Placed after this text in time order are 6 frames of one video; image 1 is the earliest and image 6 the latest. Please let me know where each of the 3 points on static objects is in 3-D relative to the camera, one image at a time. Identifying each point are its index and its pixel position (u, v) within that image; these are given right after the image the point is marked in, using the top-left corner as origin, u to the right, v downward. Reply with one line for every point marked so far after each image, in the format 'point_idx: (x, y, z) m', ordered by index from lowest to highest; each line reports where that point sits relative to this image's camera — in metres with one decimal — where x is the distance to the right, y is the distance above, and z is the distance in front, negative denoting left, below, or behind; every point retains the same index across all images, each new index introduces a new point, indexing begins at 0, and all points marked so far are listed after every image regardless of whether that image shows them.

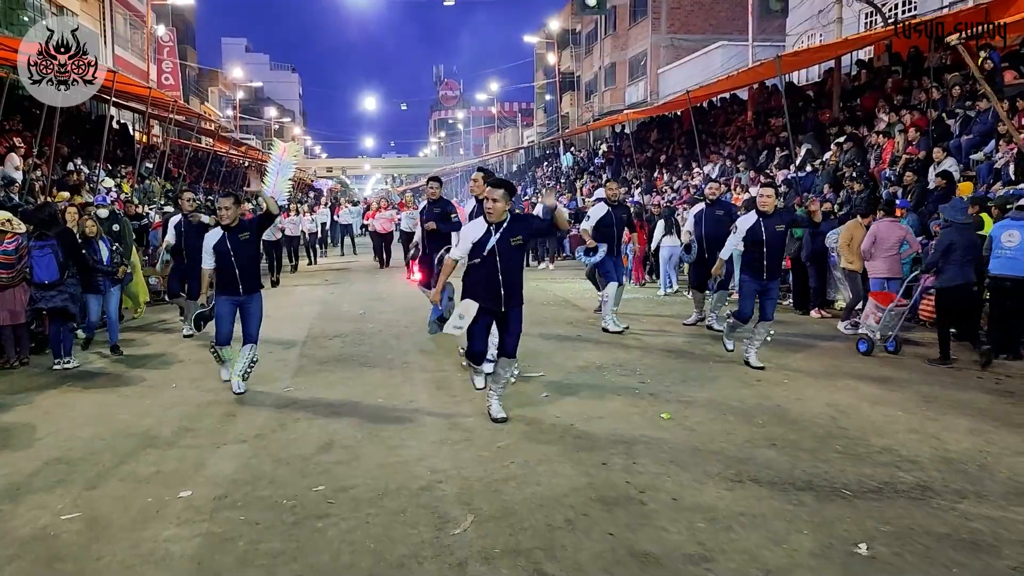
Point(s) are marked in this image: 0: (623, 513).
0: (+0.5, -1.0, +3.9) m
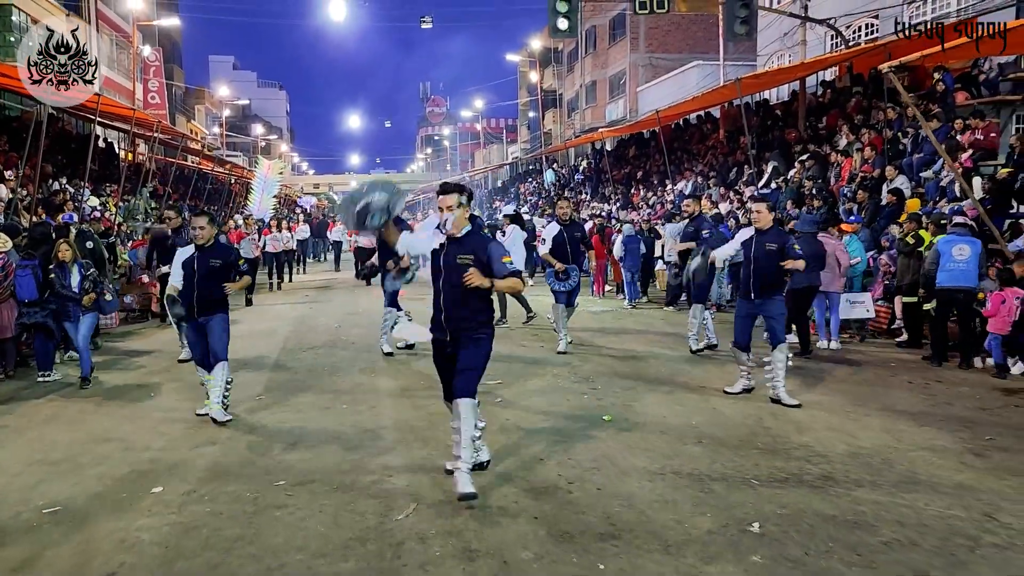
0: (+0.2, -1.1, +4.3) m
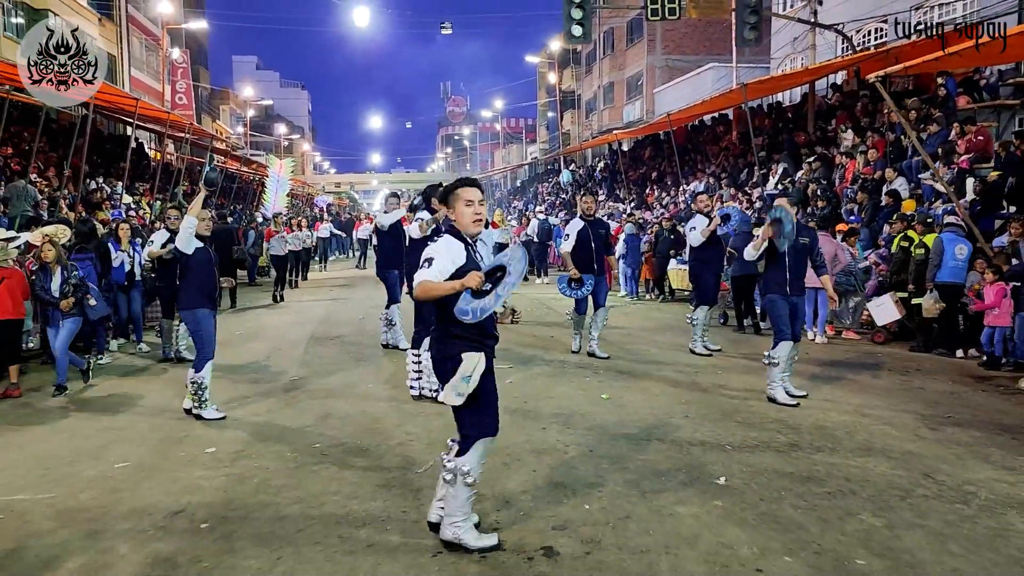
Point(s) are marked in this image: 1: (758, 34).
0: (+0.2, -1.0, +5.0) m
1: (+5.1, +5.3, +16.9) m
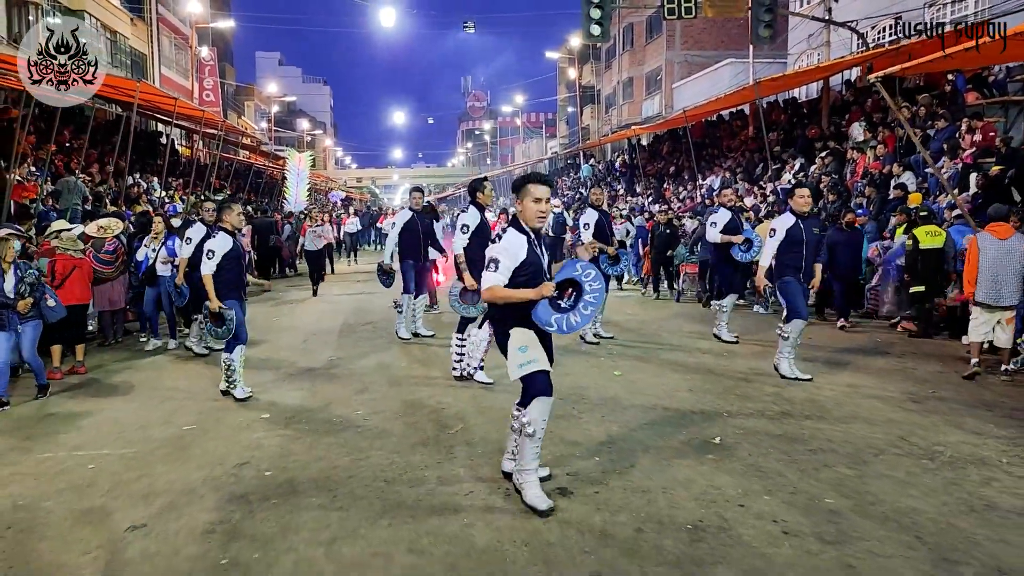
0: (+0.4, -0.9, +5.6) m
1: (+5.5, +5.4, +17.4) m
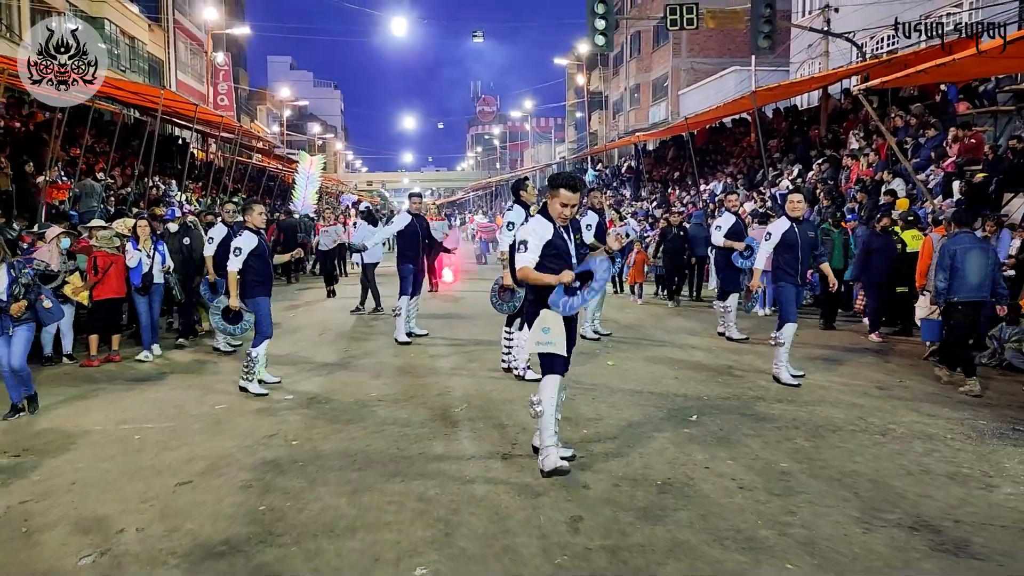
0: (+0.4, -0.9, +6.3) m
1: (+5.7, +5.4, +18.0) m
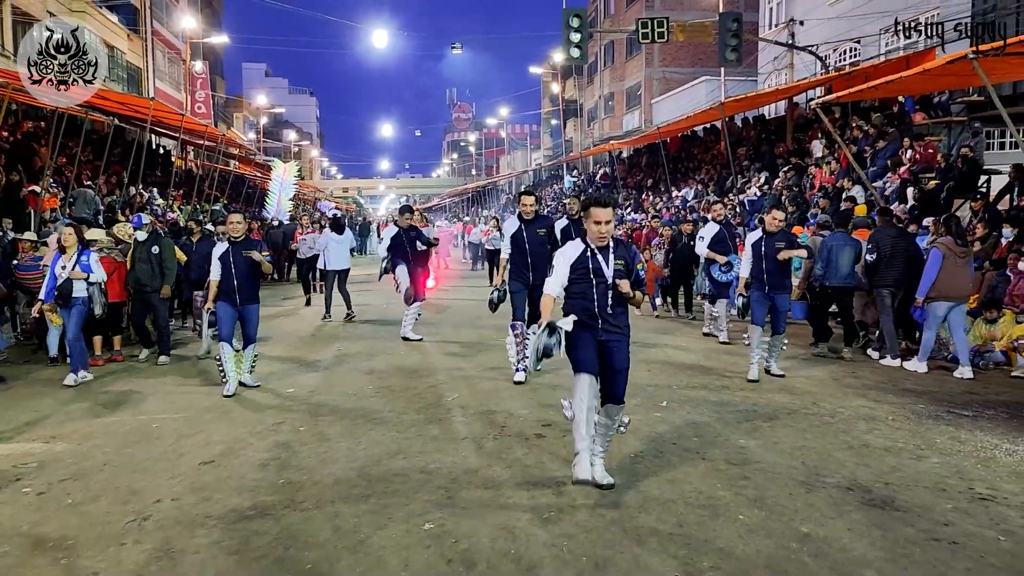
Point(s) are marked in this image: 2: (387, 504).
0: (+0.2, -0.9, +6.8) m
1: (+5.2, +5.3, +18.8) m
2: (-0.6, -1.1, +4.3) m
